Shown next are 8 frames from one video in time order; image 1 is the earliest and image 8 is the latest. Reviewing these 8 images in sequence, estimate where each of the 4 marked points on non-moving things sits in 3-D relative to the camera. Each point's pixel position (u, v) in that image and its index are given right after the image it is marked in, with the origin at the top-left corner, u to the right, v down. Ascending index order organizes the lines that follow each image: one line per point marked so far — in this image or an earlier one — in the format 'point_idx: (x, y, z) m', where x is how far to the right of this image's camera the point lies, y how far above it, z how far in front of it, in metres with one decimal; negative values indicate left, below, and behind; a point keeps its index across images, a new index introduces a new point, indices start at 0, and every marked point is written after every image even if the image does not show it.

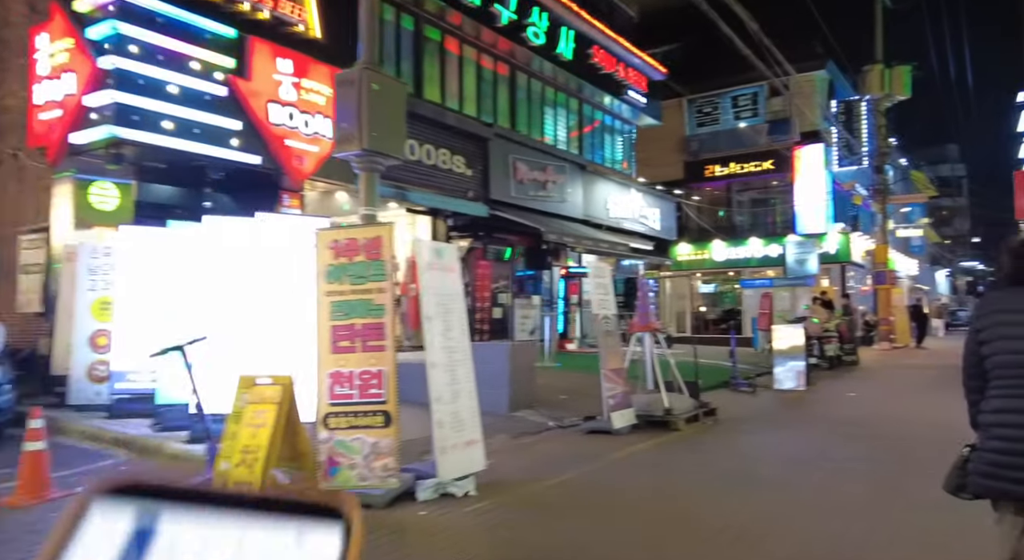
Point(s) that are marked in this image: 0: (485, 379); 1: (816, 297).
0: (-0.4, -1.4, +9.4) m
1: (+8.0, -0.5, +17.2) m
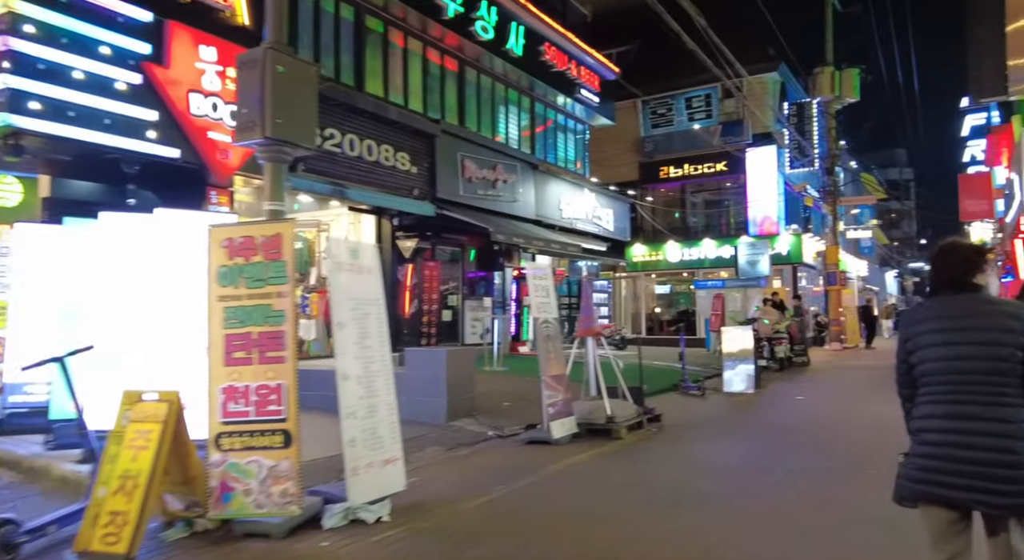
0: (-1.2, -1.5, +8.9) m
1: (+6.7, -0.5, +17.2) m
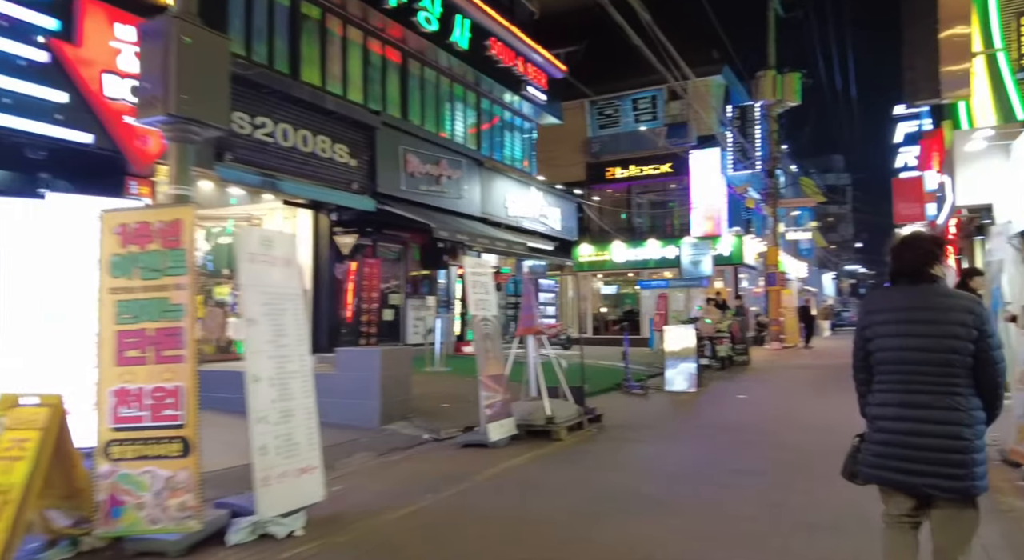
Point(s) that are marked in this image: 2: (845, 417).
0: (-2.0, -1.4, +8.4) m
1: (+5.2, -0.5, +17.3) m
2: (+4.7, -2.0, +9.4) m
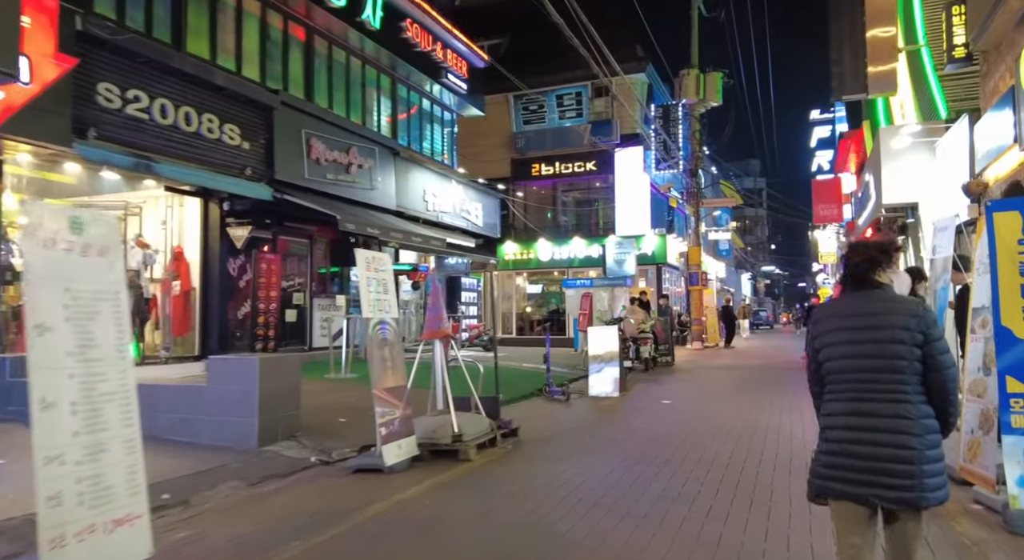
0: (-3.1, -1.4, +7.2) m
1: (+3.1, -0.5, +16.8) m
2: (+3.5, -2.0, +8.9) m
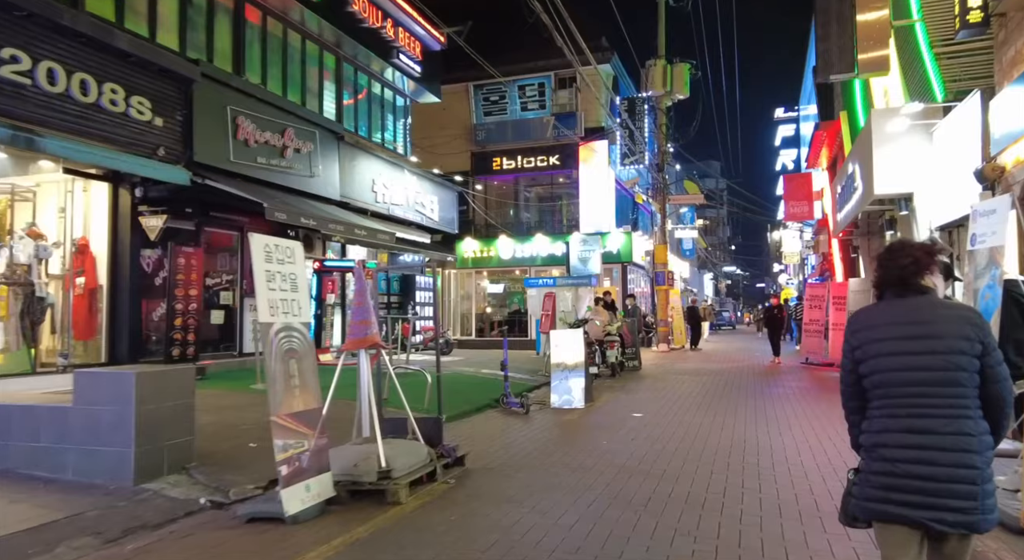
0: (-3.6, -1.3, +5.7) m
1: (+2.1, -0.4, +15.6) m
2: (+2.9, -1.9, +7.8) m
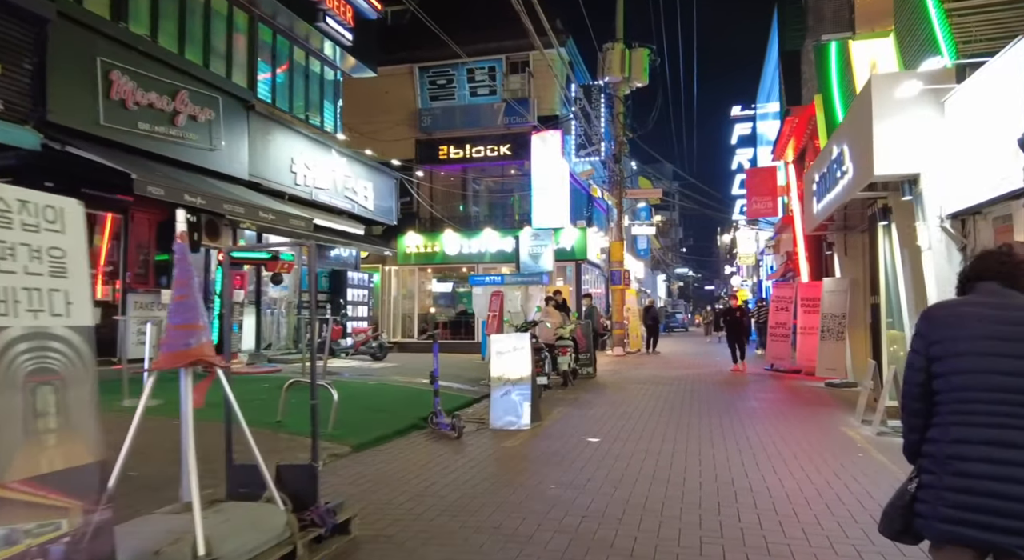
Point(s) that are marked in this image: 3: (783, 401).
0: (-4.2, -1.2, +3.6) m
1: (+0.8, -0.4, +13.9) m
2: (+2.1, -1.9, +6.1) m
3: (+4.6, -2.1, +11.2) m
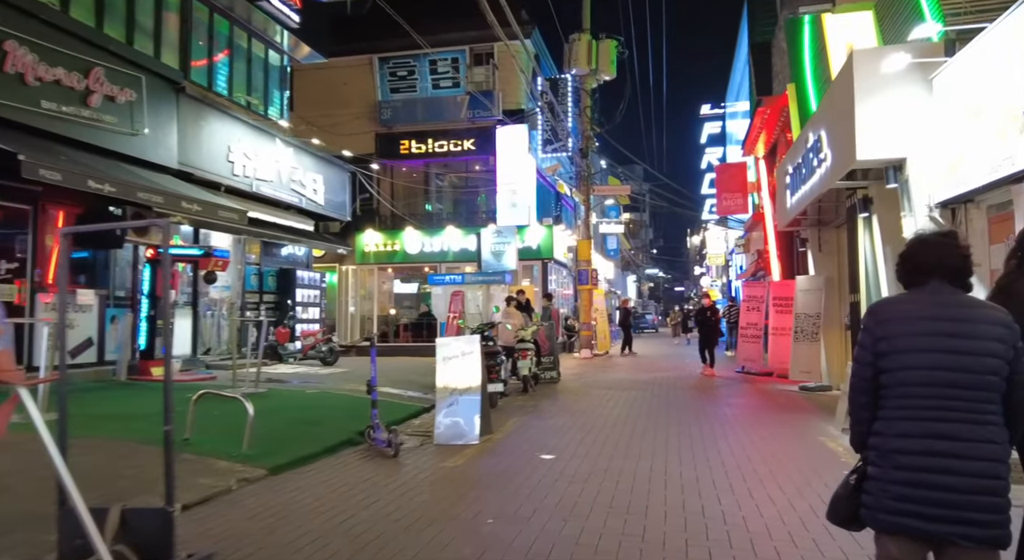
0: (-4.6, -1.1, +2.5) m
1: (0.0, -0.3, +13.0) m
2: (+1.6, -1.8, +5.3) m
3: (+3.9, -2.0, +10.5) m
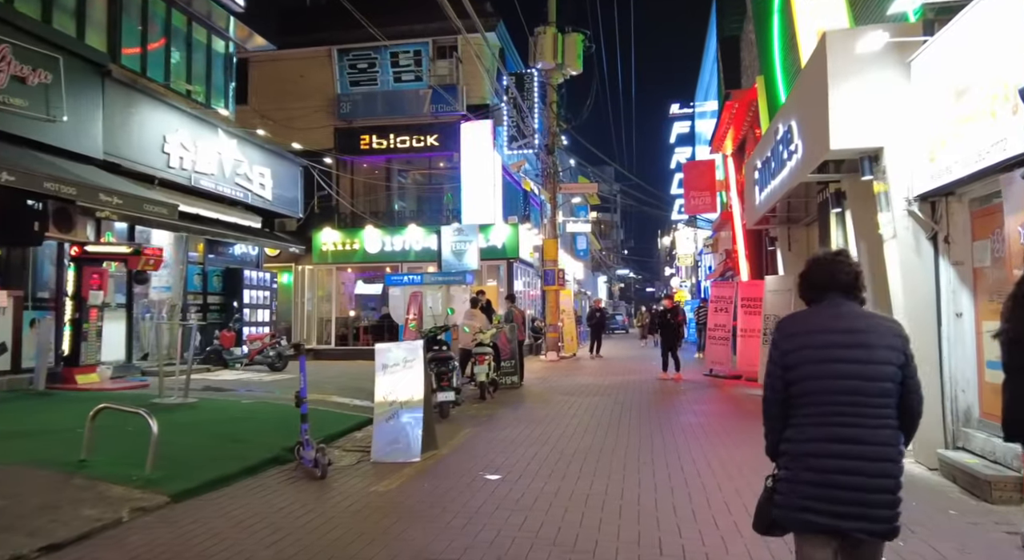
0: (-4.9, -1.1, +1.6) m
1: (-0.8, -0.3, +12.3) m
2: (+1.1, -1.8, +4.7) m
3: (+3.2, -2.0, +10.0) m
